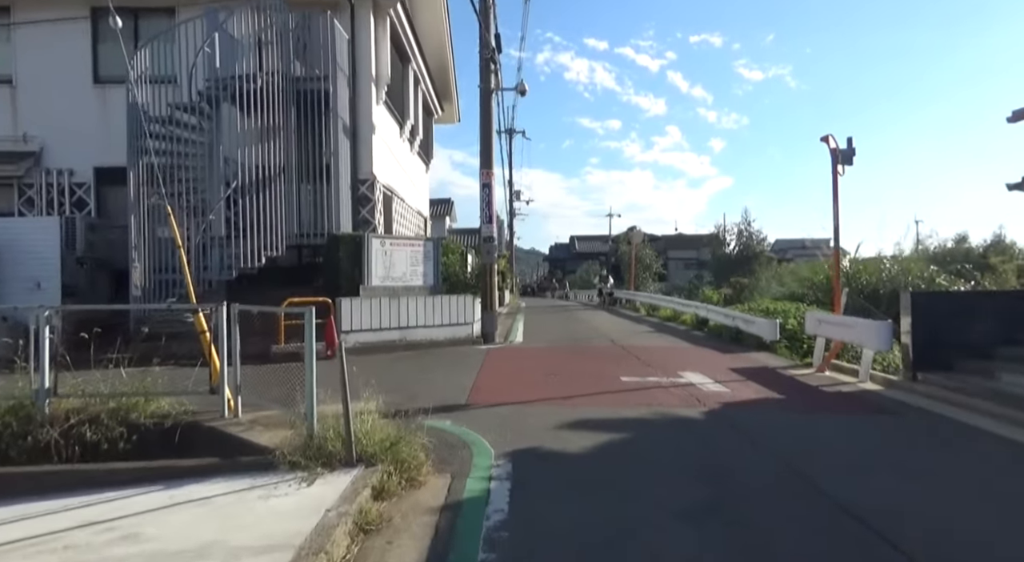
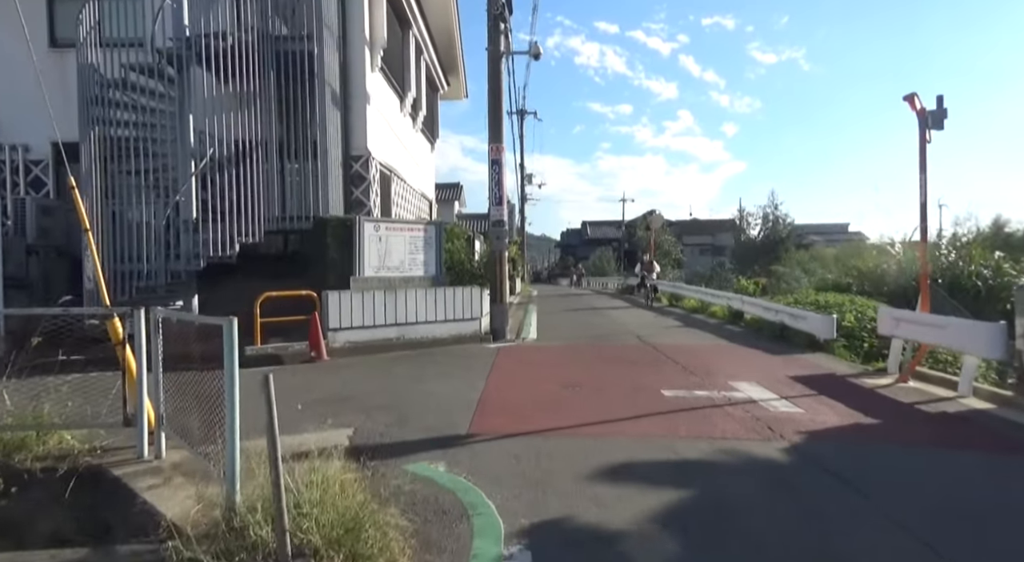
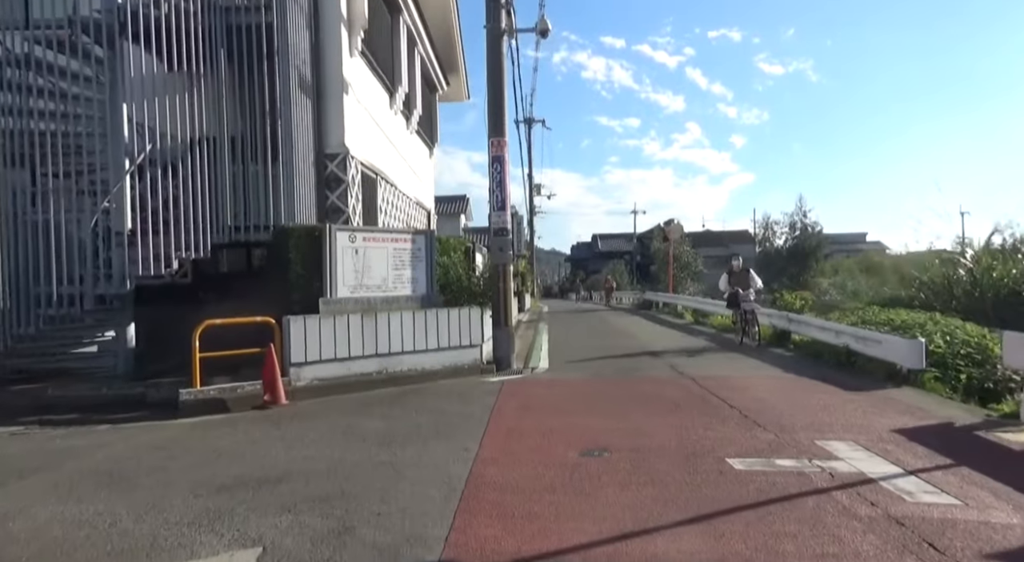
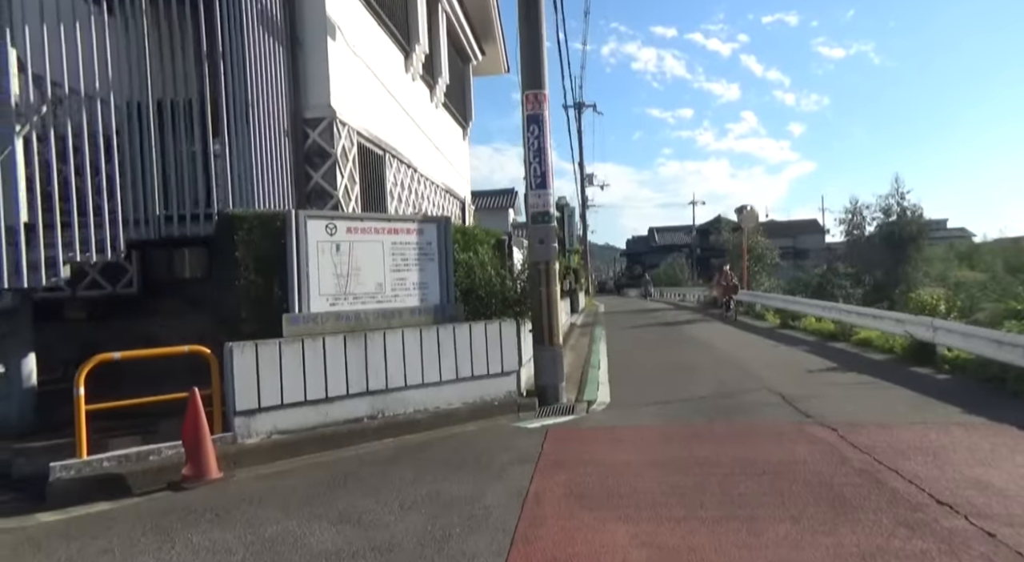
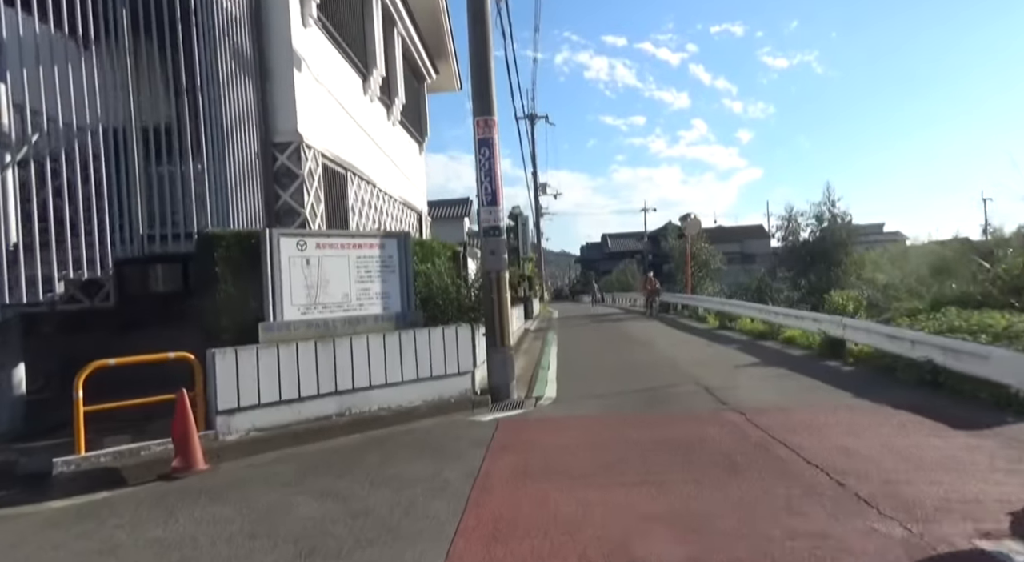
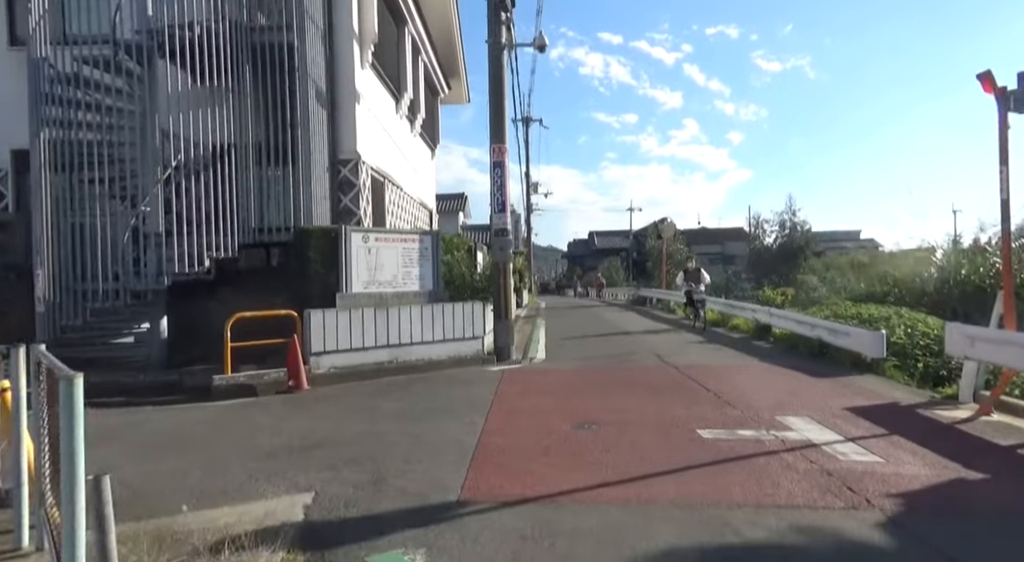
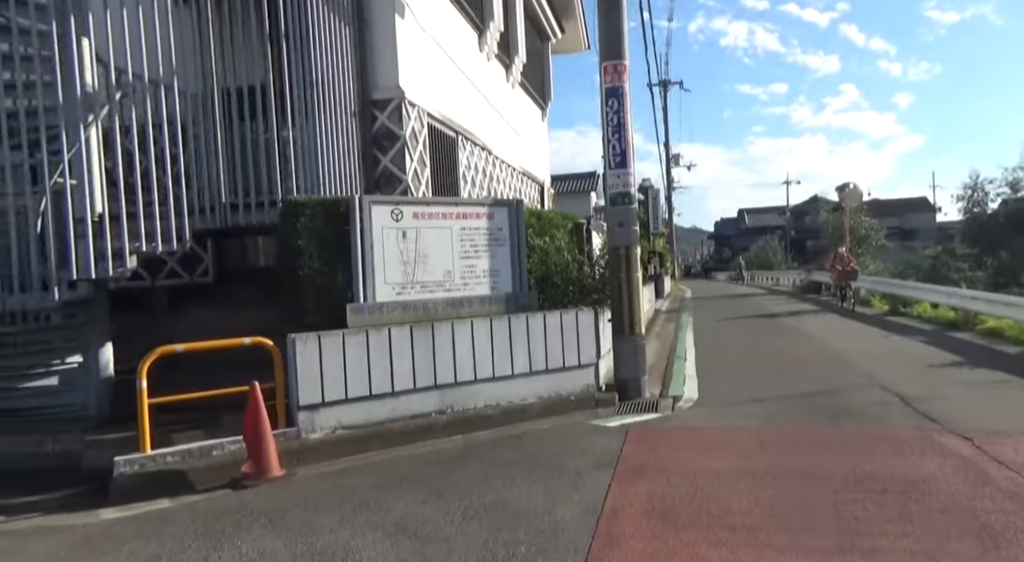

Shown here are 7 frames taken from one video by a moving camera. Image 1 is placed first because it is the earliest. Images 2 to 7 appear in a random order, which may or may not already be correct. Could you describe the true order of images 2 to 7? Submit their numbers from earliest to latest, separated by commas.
2, 6, 3, 5, 4, 7
